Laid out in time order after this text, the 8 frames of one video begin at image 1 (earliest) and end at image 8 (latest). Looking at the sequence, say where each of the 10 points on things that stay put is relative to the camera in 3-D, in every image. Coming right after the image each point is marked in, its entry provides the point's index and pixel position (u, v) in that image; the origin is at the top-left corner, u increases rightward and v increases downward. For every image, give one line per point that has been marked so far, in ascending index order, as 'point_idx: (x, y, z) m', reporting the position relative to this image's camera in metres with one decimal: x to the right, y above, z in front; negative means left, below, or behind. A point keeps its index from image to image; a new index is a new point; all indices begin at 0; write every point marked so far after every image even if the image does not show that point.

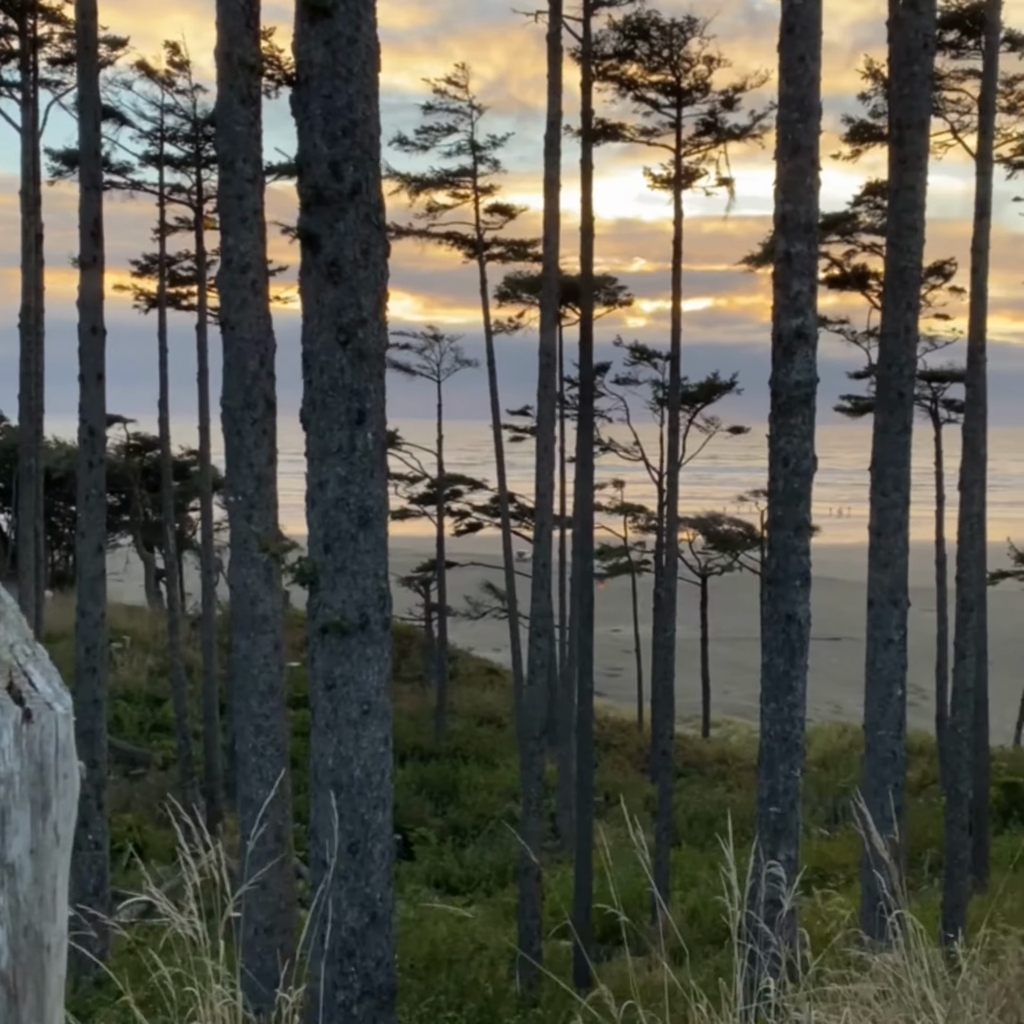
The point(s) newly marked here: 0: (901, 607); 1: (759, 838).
0: (+2.3, -0.6, +8.1) m
1: (+1.2, -1.6, +6.7) m
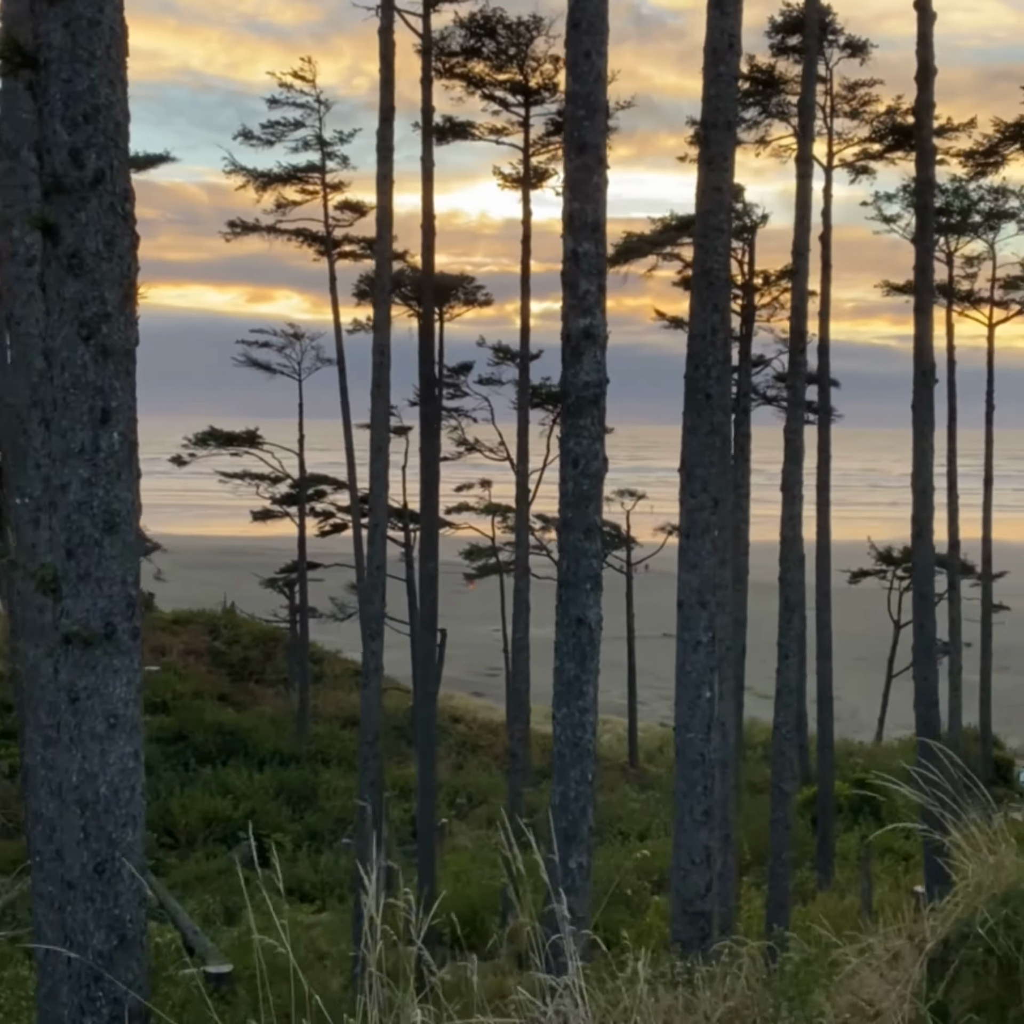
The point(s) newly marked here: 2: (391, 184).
0: (+1.2, -0.6, +8.1) m
1: (+0.2, -1.6, +6.6) m
2: (-1.0, +2.8, +12.0) m
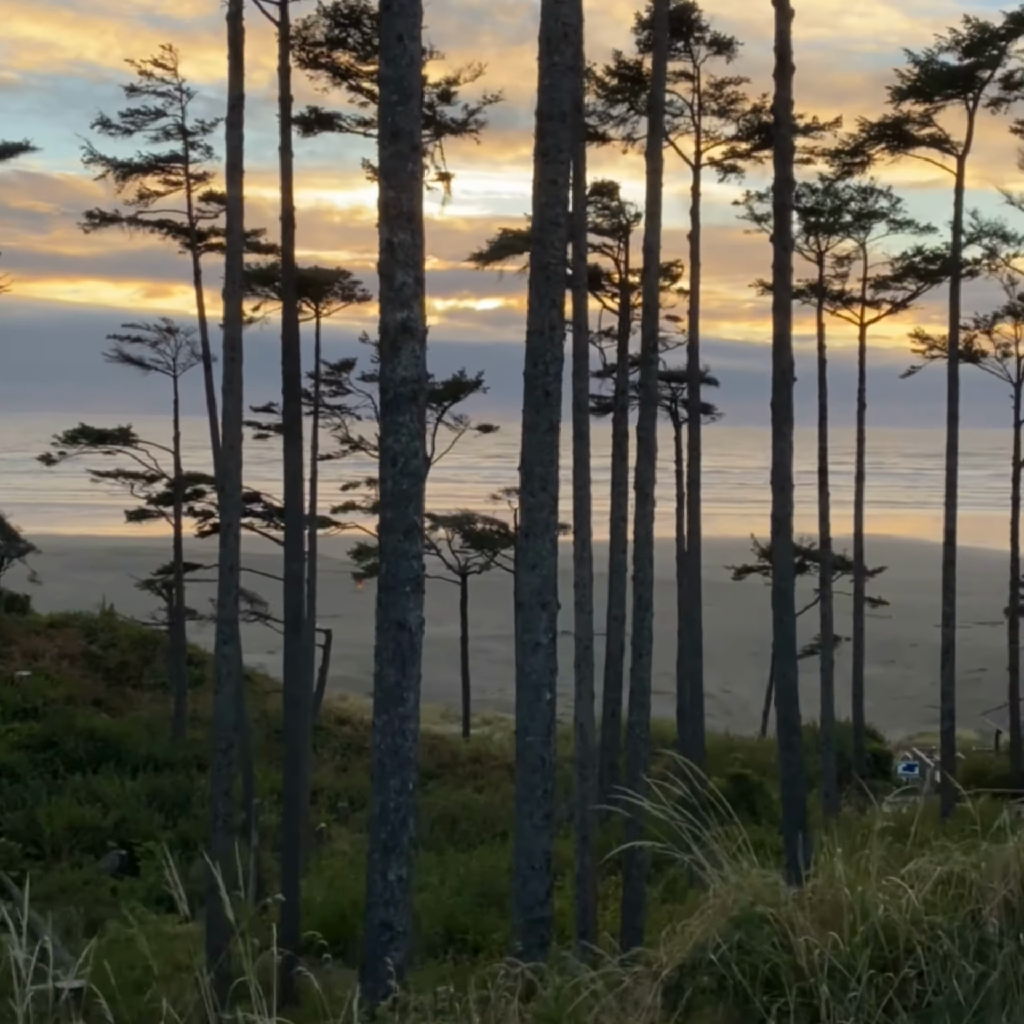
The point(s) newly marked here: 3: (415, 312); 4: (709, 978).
0: (+0.2, -0.6, +8.0) m
1: (-0.6, -1.6, +6.4) m
2: (-2.3, +2.8, +11.6) m
3: (-0.4, +0.9, +6.2) m
4: (+0.4, -0.9, +2.7) m
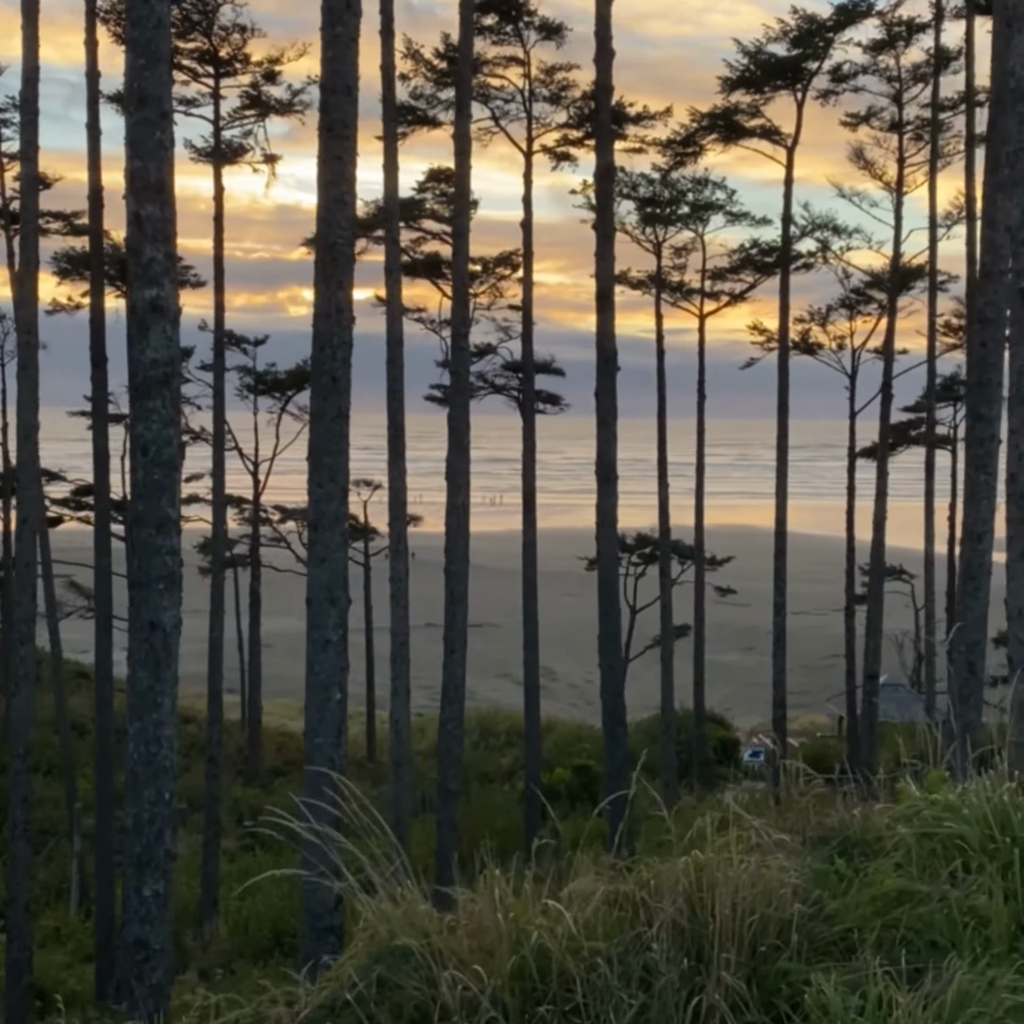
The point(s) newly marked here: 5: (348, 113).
0: (-1.0, -0.5, +7.7) m
1: (-1.7, -1.6, +6.0) m
2: (-3.8, +2.9, +11.0) m
3: (-1.4, +0.9, +5.8) m
4: (-0.3, -0.9, +2.5) m
5: (-0.9, +2.2, +7.5) m
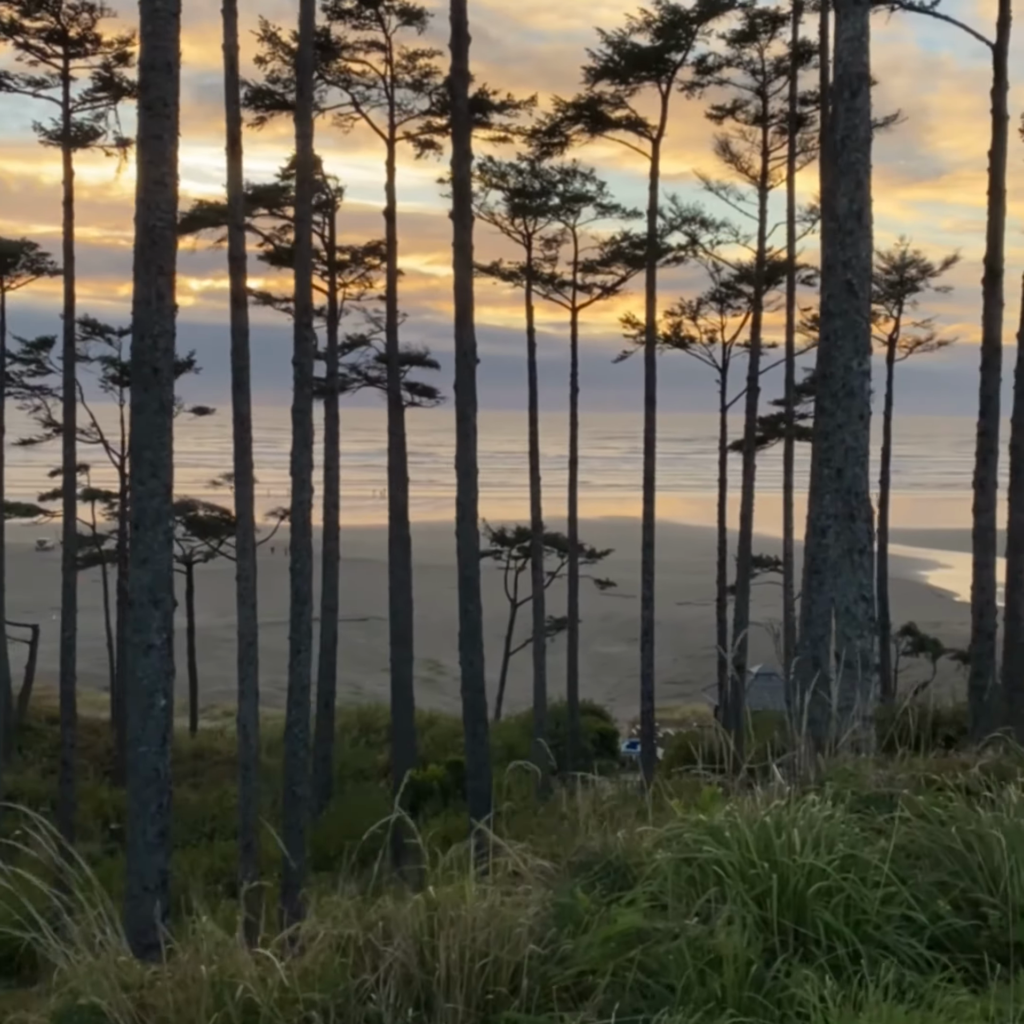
0: (-1.8, -0.5, +7.3) m
1: (-2.4, -1.6, +5.6) m
2: (-4.9, +2.9, +10.4) m
3: (-2.2, +0.9, +5.4) m
4: (-0.8, -0.9, +2.2) m
5: (-1.8, +2.2, +7.2) m
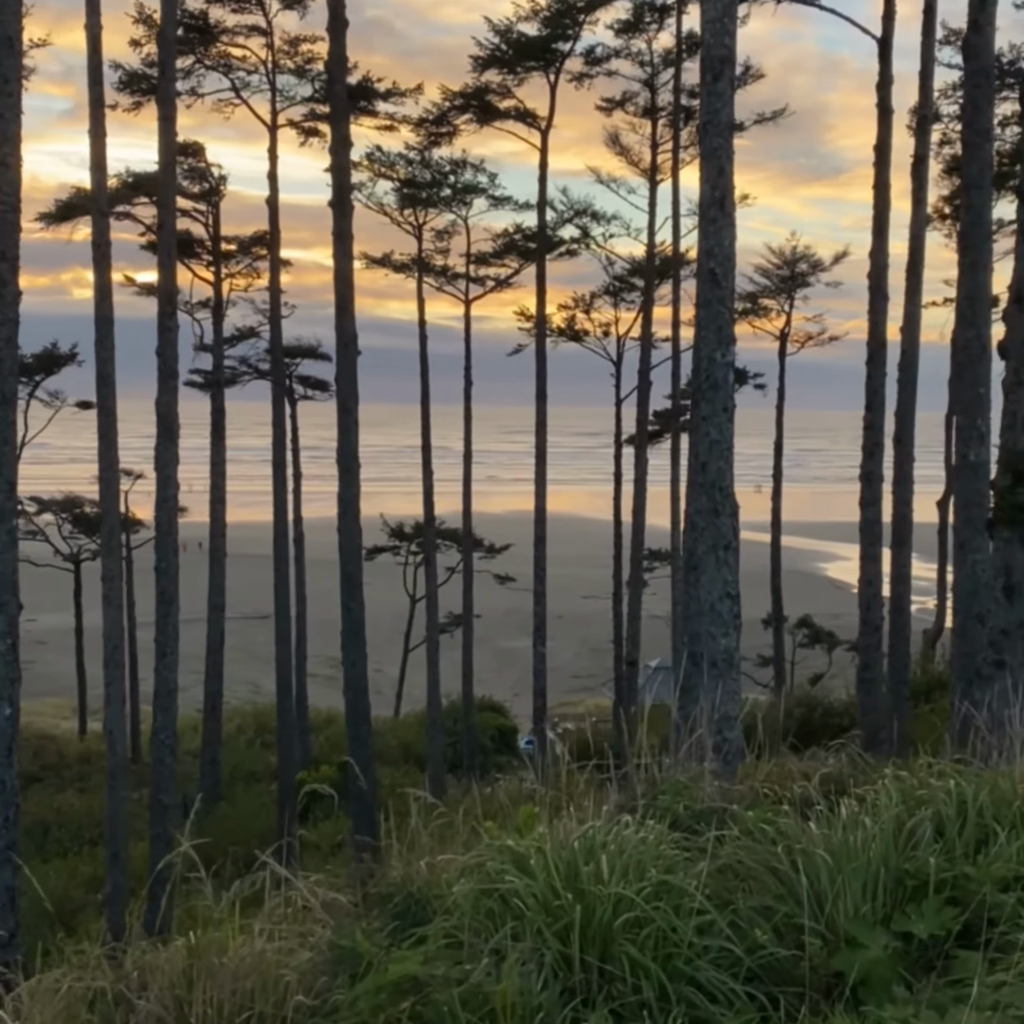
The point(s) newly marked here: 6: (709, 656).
0: (-2.5, -0.5, +6.9) m
1: (-3.0, -1.6, +5.2) m
2: (-5.8, +2.9, +9.8) m
3: (-2.7, +0.9, +5.0) m
4: (-1.1, -0.9, +1.9) m
5: (-2.5, +2.2, +6.8) m
6: (+0.8, -0.6, +5.8) m
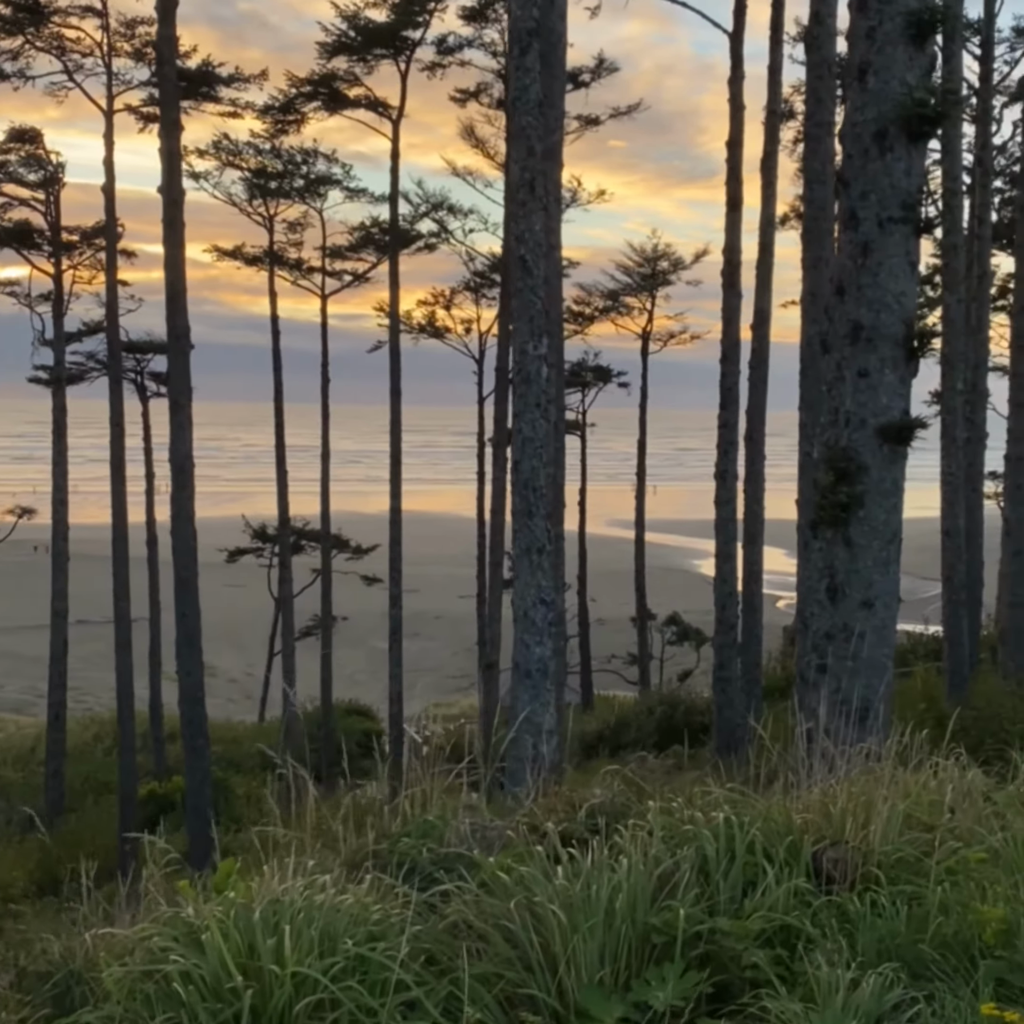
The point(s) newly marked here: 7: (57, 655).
0: (-3.4, -0.5, +6.3) m
1: (-3.7, -1.6, +4.6) m
2: (-7.0, +2.9, +8.9) m
3: (-3.4, +0.9, +4.4) m
4: (-1.5, -0.9, +1.4) m
5: (-3.3, +2.2, +6.2) m
6: (0.0, -0.6, +5.5) m
7: (-6.1, -1.9, +18.5) m
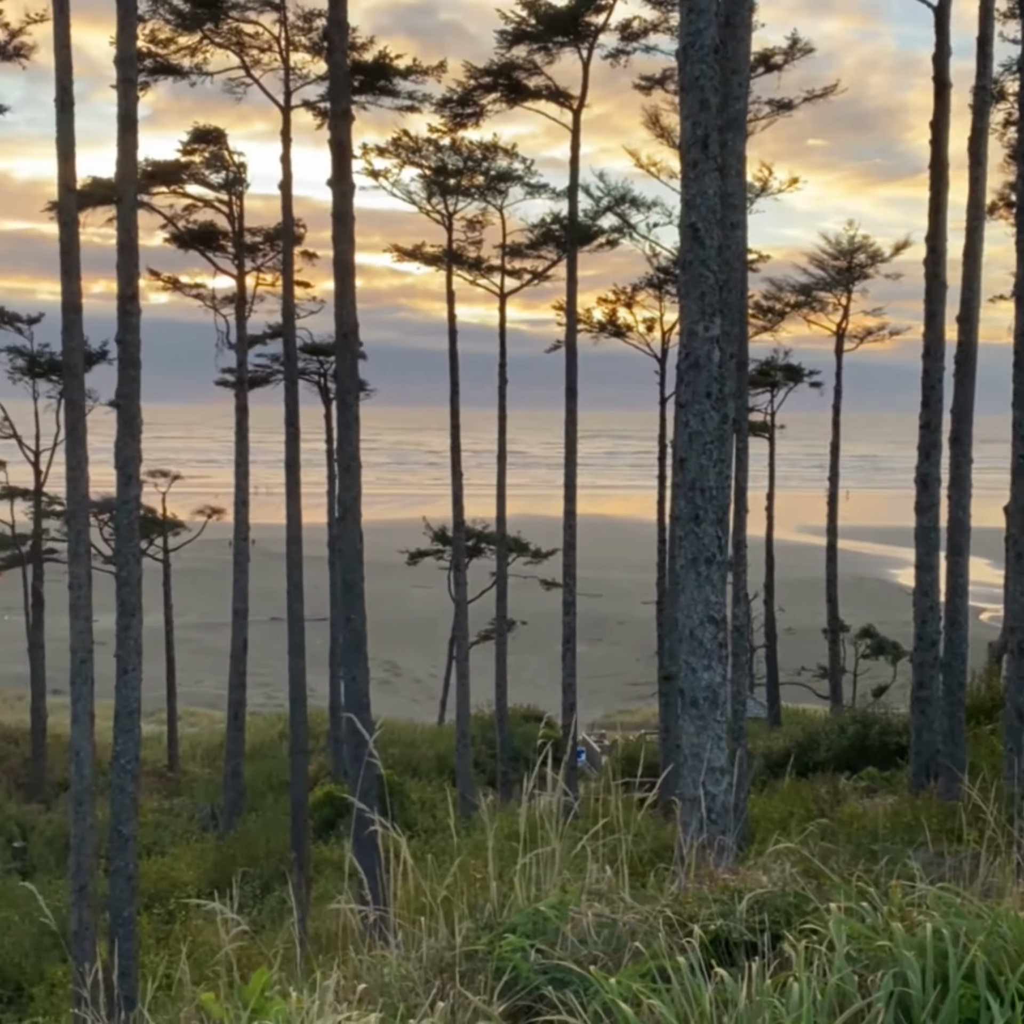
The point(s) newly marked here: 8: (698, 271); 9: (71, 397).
0: (-2.7, -0.5, +6.1) m
1: (-3.2, -1.6, +4.4) m
2: (-5.8, +2.9, +9.2) m
3: (-3.0, +0.9, +4.2) m
4: (-1.5, -0.9, +1.0) m
5: (-2.6, +2.2, +6.0) m
6: (+0.6, -0.6, +4.8) m
7: (-3.7, -1.9, +18.5) m
8: (+0.6, +0.8, +4.7) m
9: (-2.9, +0.8, +9.1) m
